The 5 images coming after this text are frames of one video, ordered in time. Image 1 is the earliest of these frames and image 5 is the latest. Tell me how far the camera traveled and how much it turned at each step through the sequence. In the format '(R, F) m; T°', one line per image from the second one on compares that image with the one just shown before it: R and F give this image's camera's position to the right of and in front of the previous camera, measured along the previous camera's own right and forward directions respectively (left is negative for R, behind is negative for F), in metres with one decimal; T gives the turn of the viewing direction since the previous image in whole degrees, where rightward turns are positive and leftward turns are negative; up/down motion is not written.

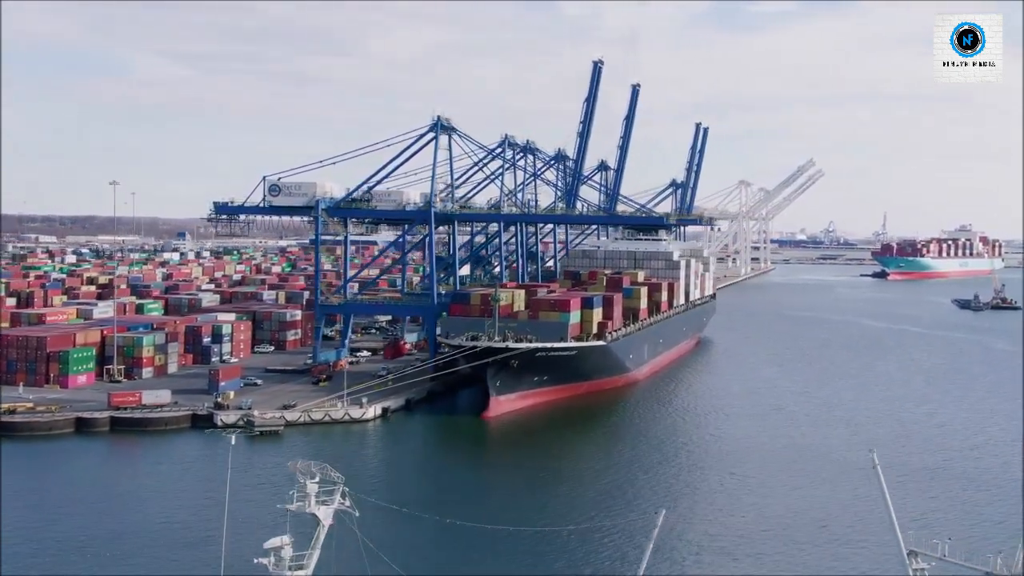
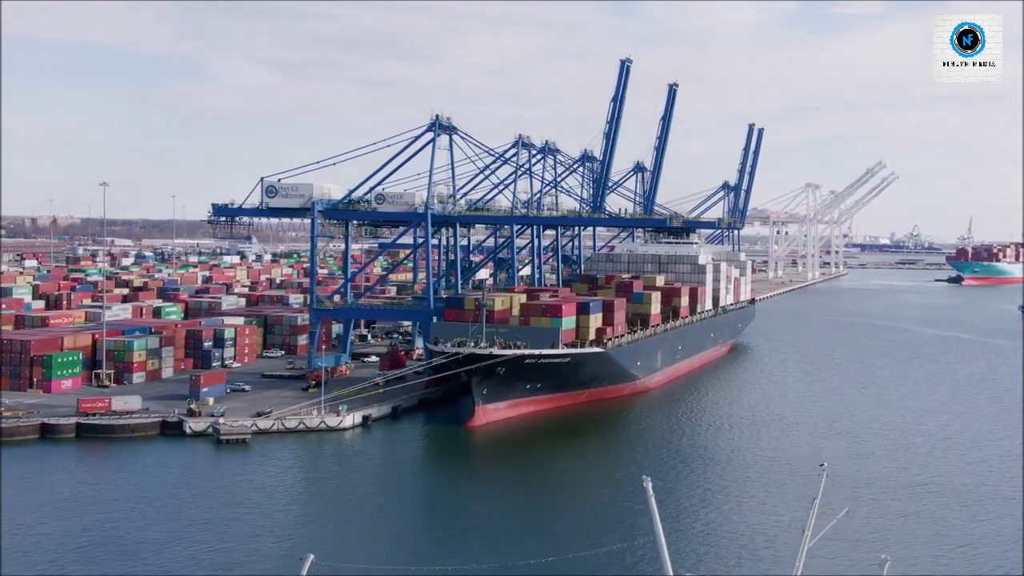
(+1.4, +0.8) m; -4°
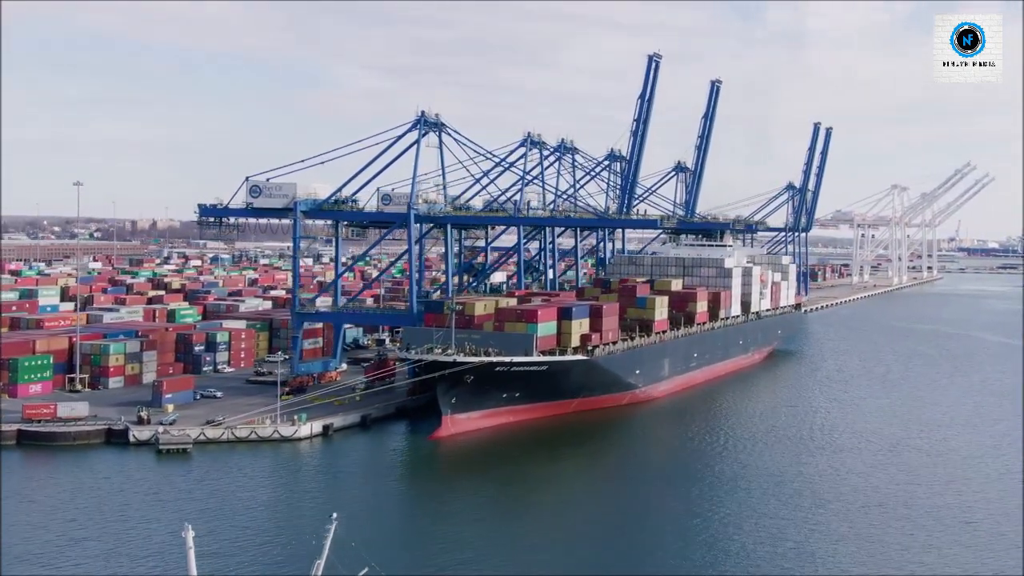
(+1.8, +1.1) m; -4°
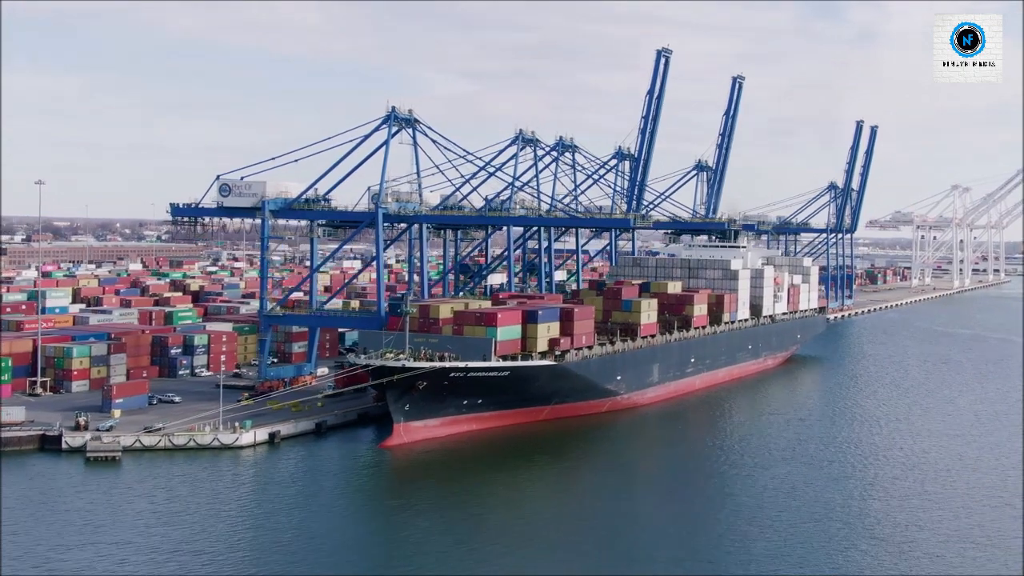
(+1.6, +0.9) m; -3°
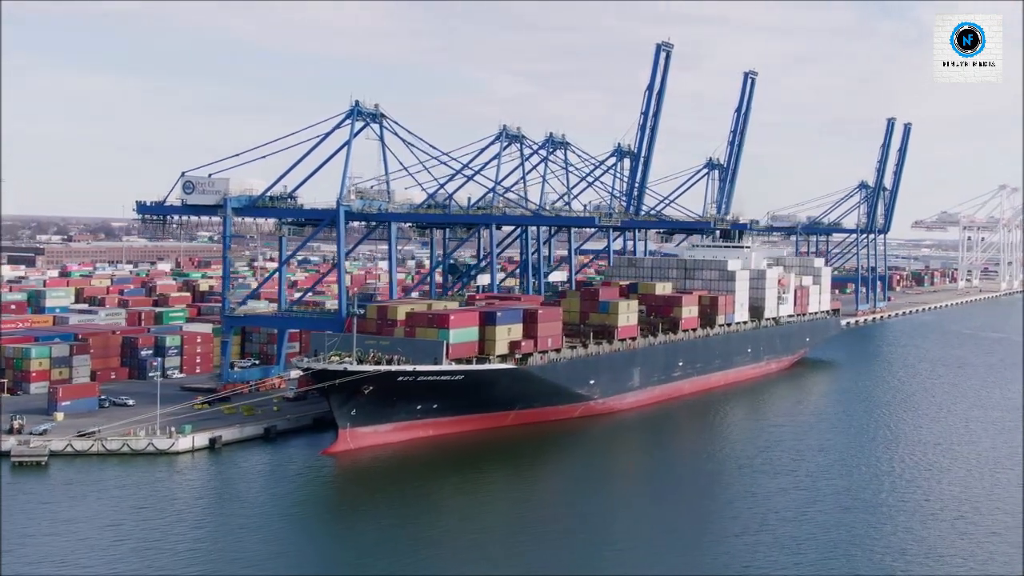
(+1.4, +0.7) m; -2°
